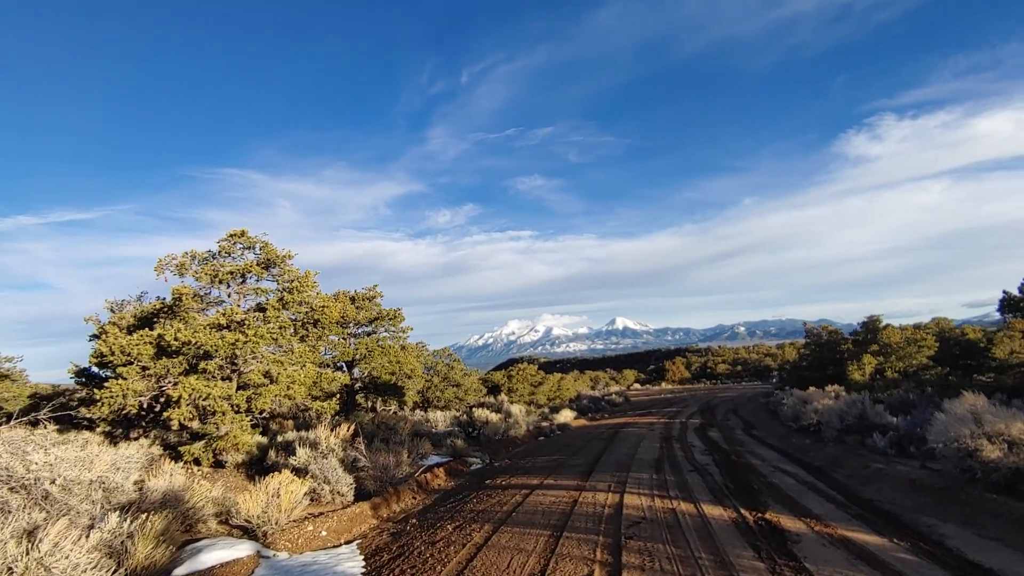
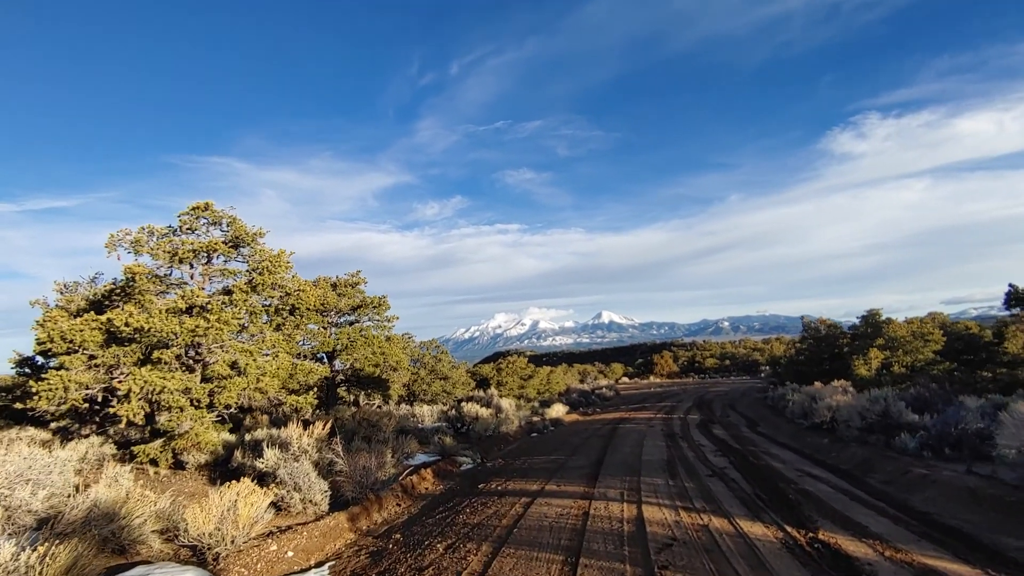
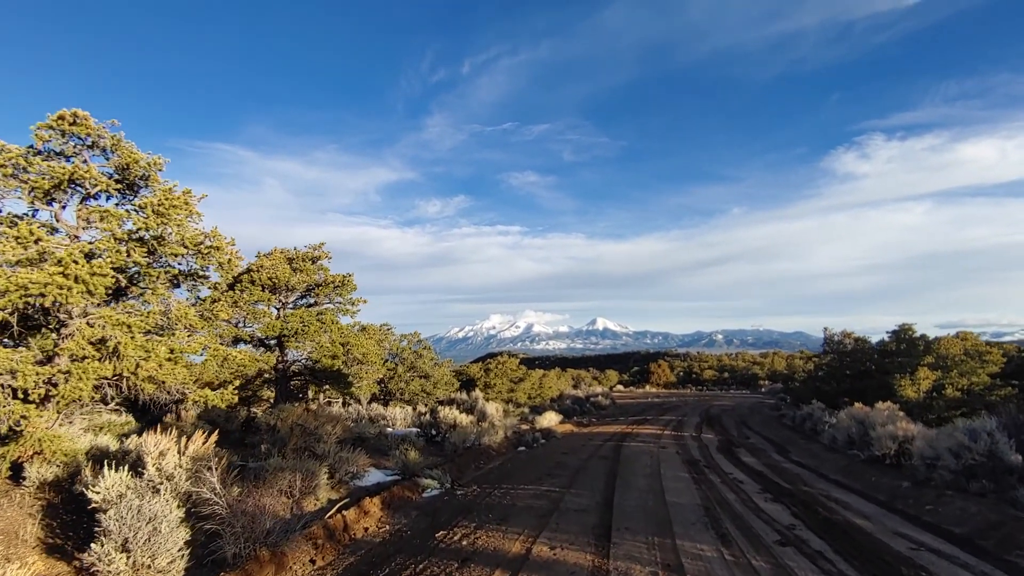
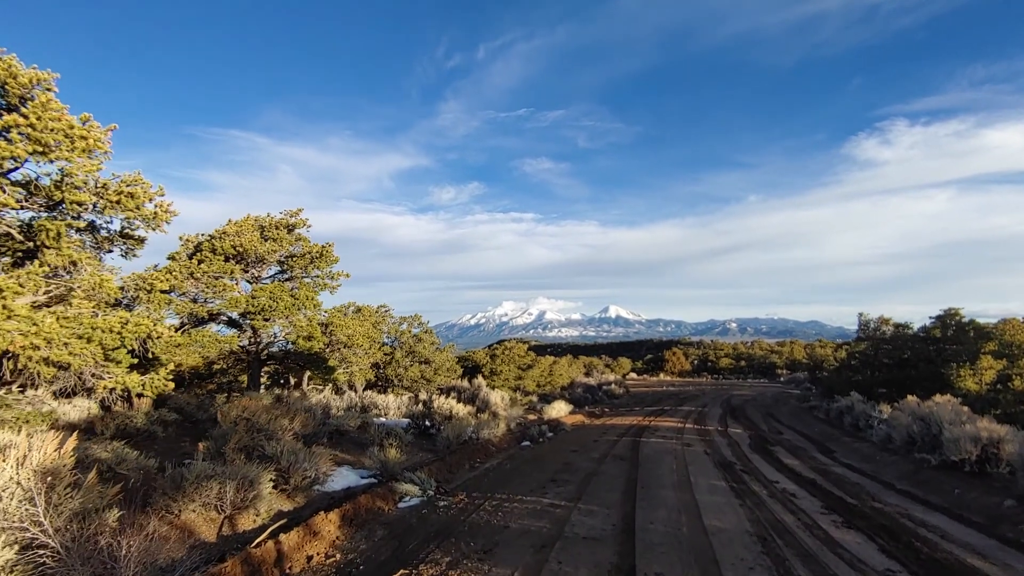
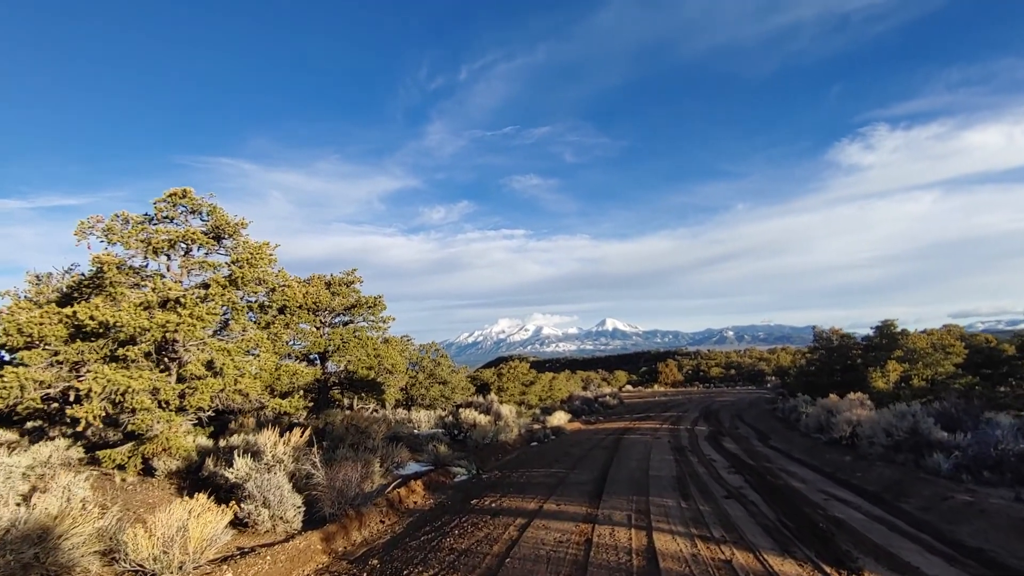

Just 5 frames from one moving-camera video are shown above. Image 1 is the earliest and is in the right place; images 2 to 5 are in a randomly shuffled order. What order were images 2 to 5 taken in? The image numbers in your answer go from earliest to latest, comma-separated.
2, 5, 3, 4
